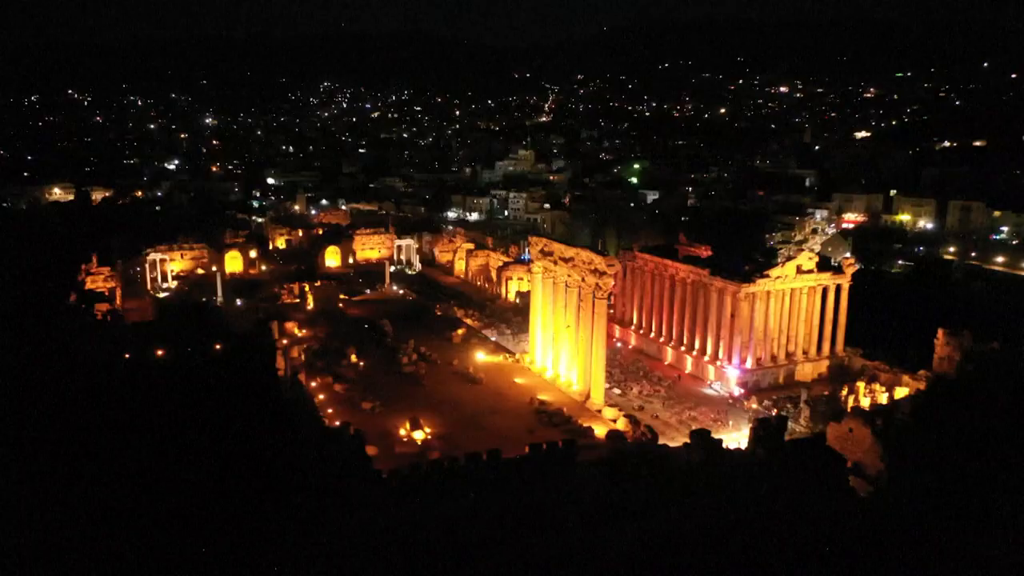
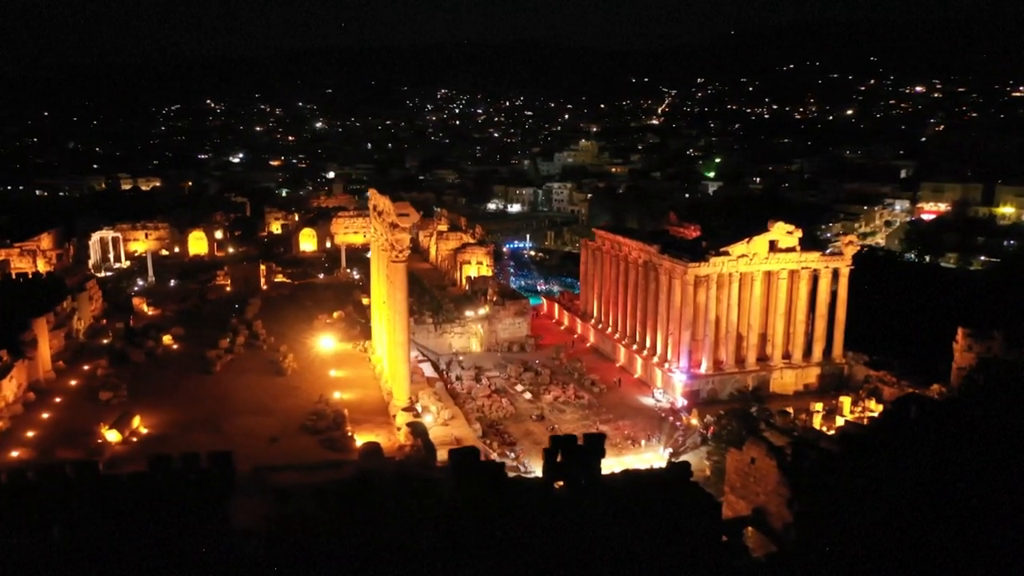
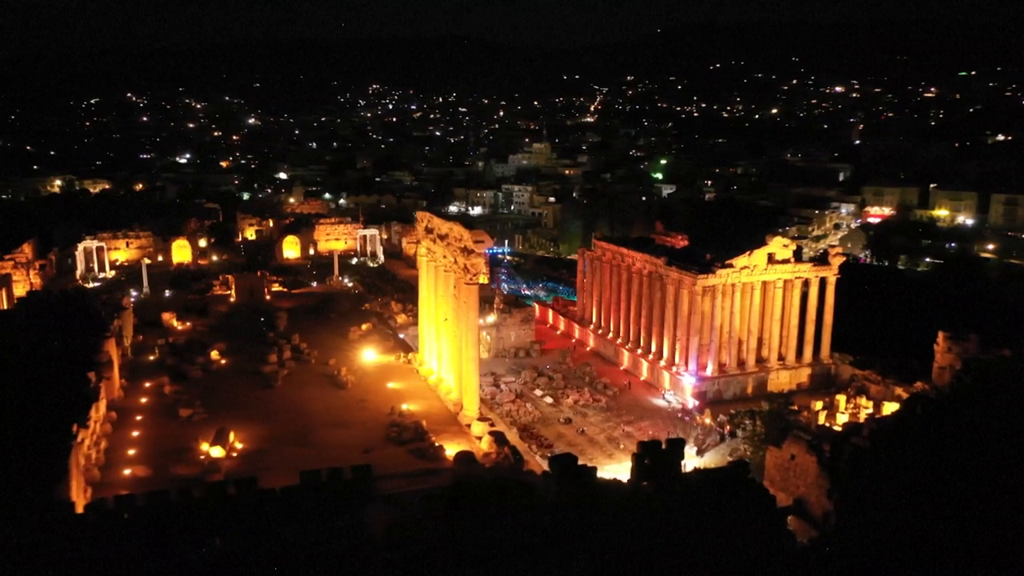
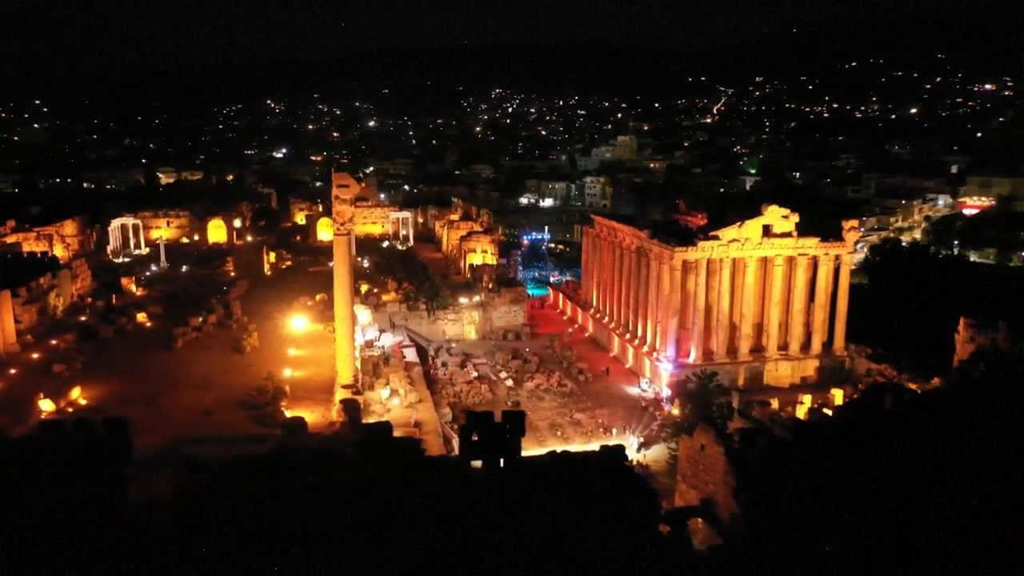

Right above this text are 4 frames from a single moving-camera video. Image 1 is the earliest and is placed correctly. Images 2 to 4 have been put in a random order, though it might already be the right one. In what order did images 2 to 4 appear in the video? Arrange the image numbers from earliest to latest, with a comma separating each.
3, 2, 4
